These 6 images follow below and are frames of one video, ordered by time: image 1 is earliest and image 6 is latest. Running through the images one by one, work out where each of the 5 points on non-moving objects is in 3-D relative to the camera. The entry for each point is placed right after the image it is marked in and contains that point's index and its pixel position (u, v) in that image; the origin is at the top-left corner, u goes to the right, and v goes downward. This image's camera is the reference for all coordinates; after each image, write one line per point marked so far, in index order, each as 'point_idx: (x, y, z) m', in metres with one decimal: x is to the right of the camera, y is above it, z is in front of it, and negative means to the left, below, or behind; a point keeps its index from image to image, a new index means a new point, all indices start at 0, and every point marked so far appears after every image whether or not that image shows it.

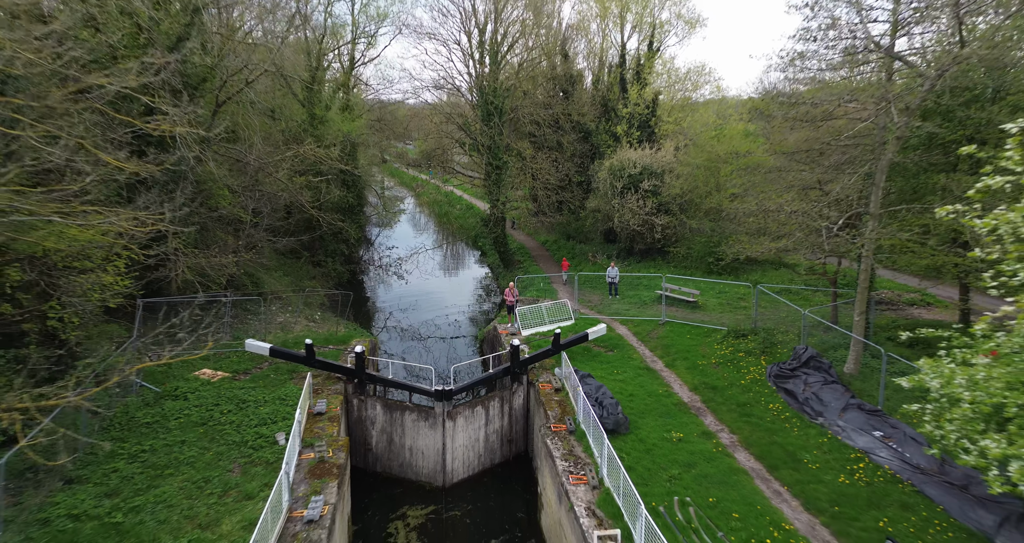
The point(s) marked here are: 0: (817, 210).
0: (+6.1, +1.2, +10.5) m
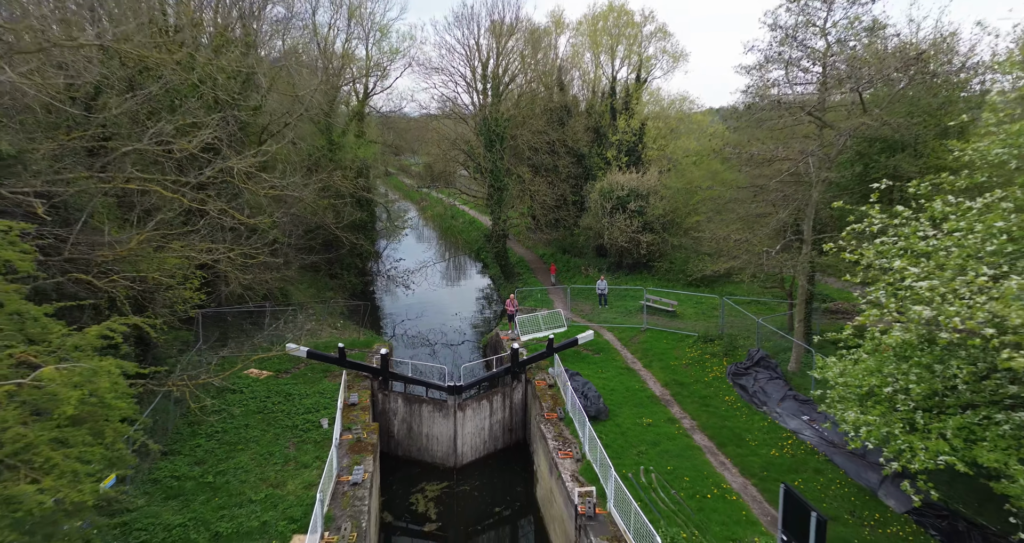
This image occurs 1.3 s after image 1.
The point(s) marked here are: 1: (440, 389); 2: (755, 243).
0: (+6.1, +0.9, +12.9) m
1: (-1.8, -3.1, +13.7) m
2: (+6.0, +0.7, +13.1) m
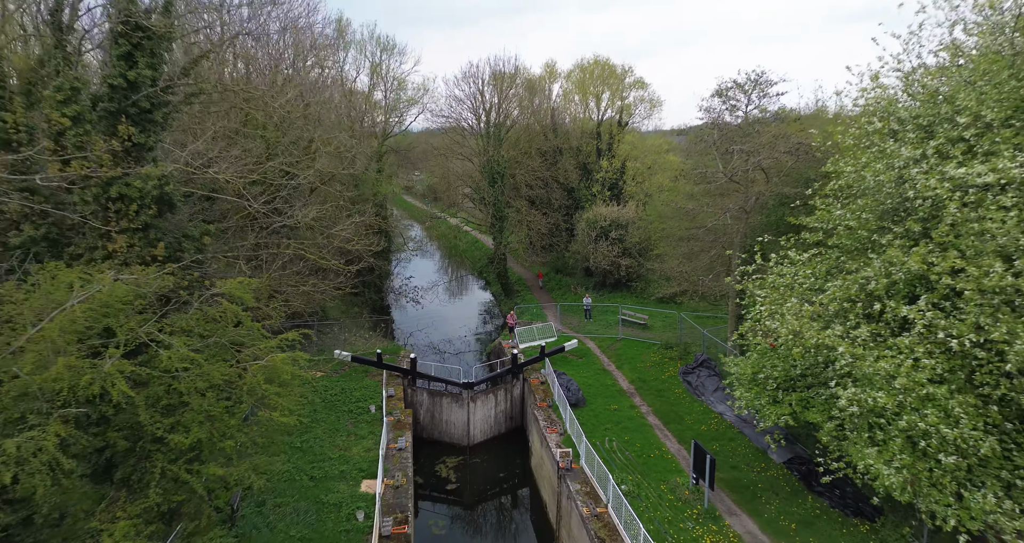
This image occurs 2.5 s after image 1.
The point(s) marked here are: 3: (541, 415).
0: (+6.1, +0.1, +17.0) m
1: (-1.8, -3.9, +17.8) m
2: (+6.0, 0.0, +17.3) m
3: (+0.9, -4.4, +16.2) m
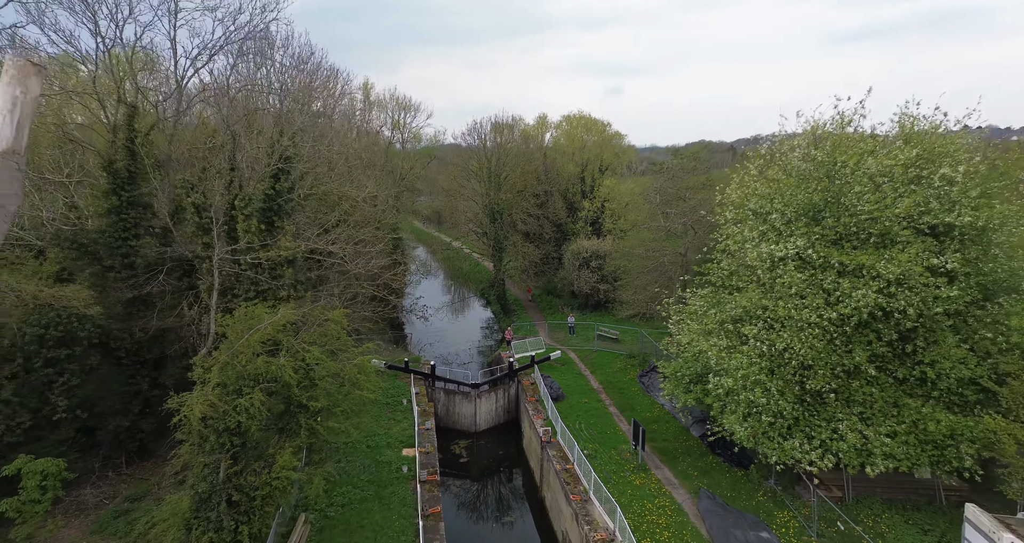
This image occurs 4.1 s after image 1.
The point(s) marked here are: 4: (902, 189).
0: (+6.0, -1.0, +22.6) m
1: (-2.0, -5.1, +23.2) m
2: (+5.9, -1.2, +22.8) m
3: (+0.7, -5.6, +21.7) m
4: (+9.6, +2.0, +13.0) m
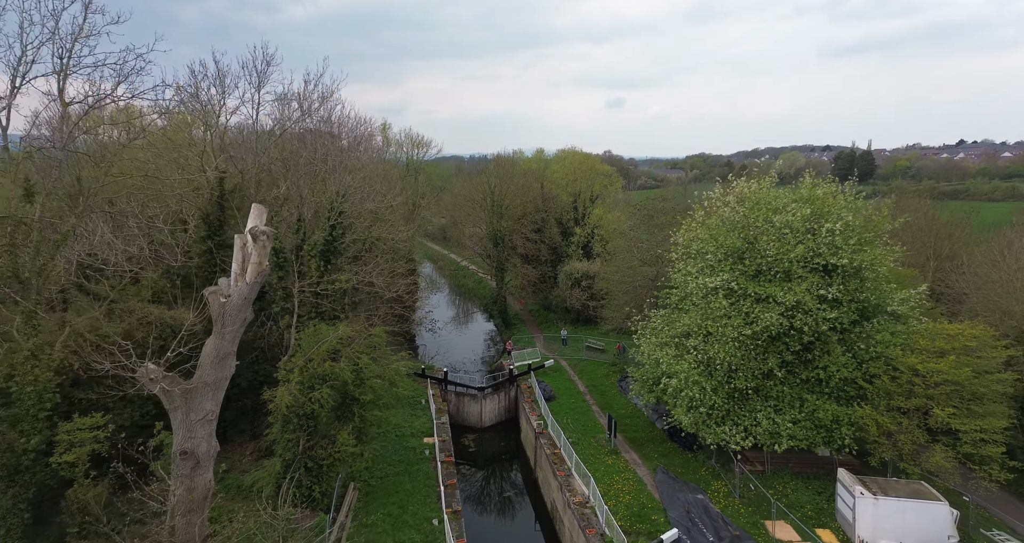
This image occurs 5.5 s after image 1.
0: (+6.0, -2.2, +27.1) m
1: (-2.0, -6.2, +27.7) m
2: (+5.9, -2.3, +27.3) m
3: (+0.7, -6.7, +26.1) m
4: (+9.6, +1.1, +17.5) m
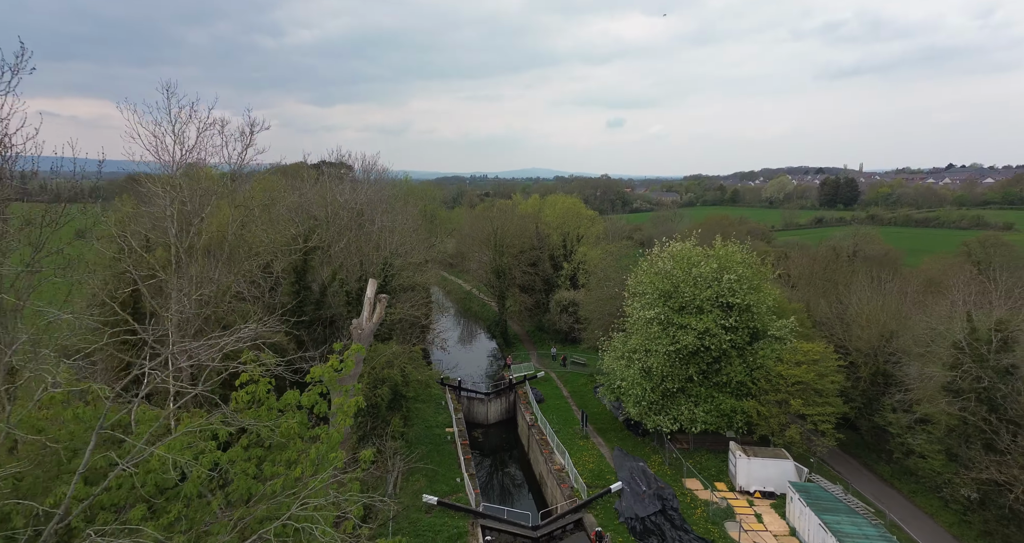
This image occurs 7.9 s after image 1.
0: (+5.9, -4.2, +35.0) m
1: (-2.0, -8.3, +35.4) m
2: (+5.8, -4.4, +35.2) m
3: (+0.7, -8.7, +33.8) m
4: (+9.5, -0.6, +25.5) m
